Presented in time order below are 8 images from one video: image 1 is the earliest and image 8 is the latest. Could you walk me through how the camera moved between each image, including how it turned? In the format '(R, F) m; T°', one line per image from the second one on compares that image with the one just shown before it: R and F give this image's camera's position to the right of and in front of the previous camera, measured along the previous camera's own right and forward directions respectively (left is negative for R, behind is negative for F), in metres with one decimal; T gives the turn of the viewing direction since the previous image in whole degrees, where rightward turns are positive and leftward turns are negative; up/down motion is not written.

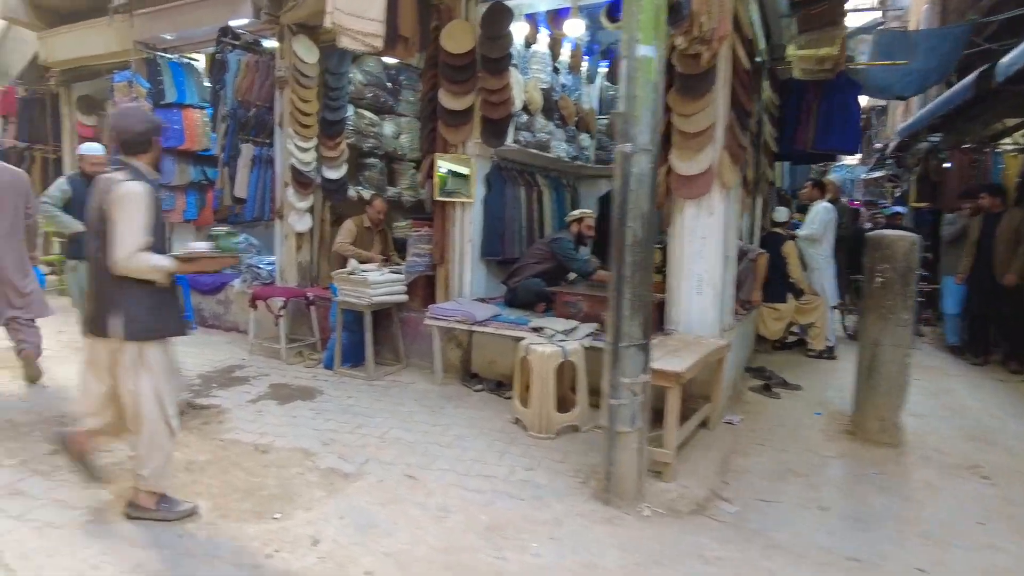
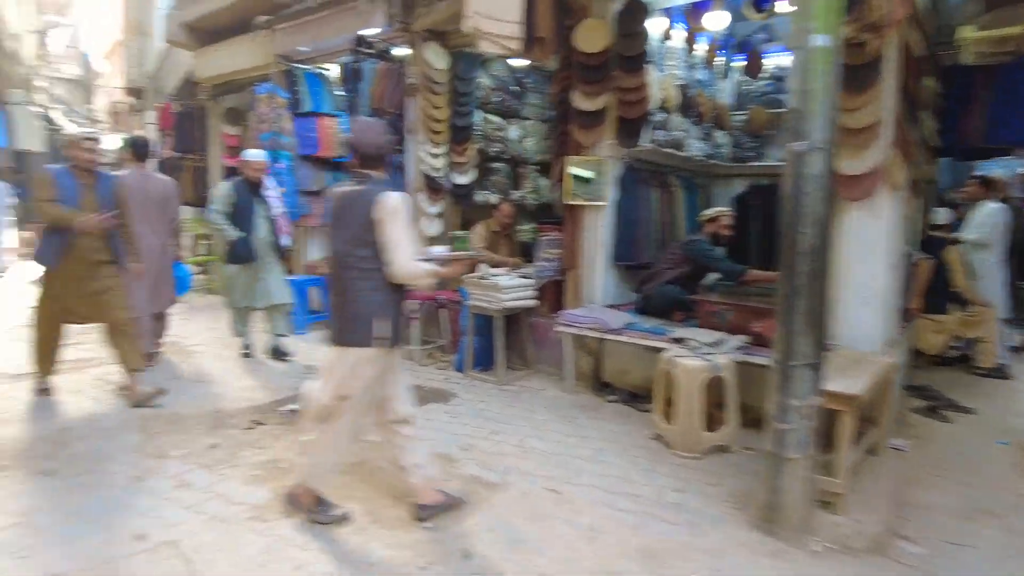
(-0.2, +0.1) m; -9°
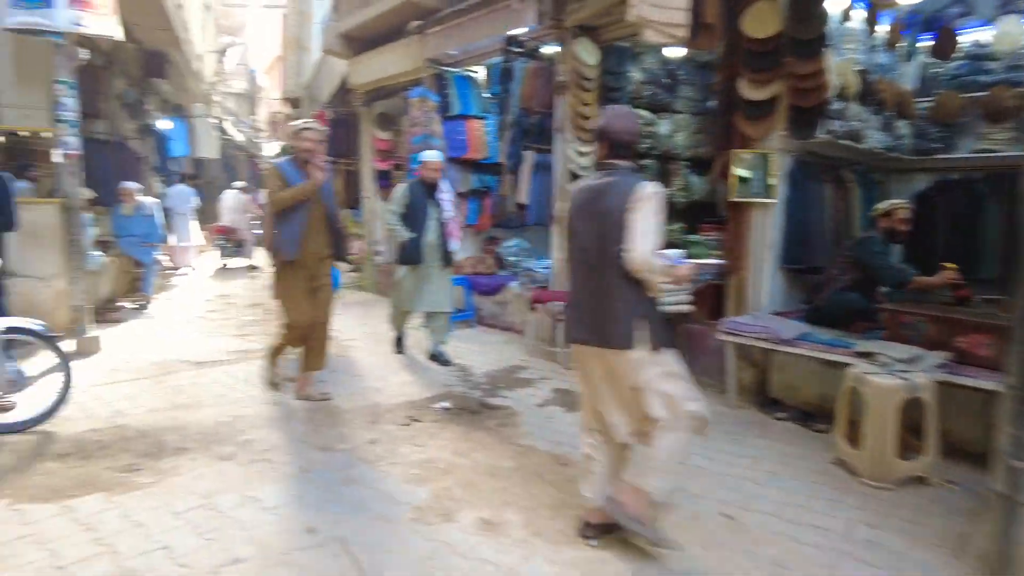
(-0.2, +0.1) m; -11°
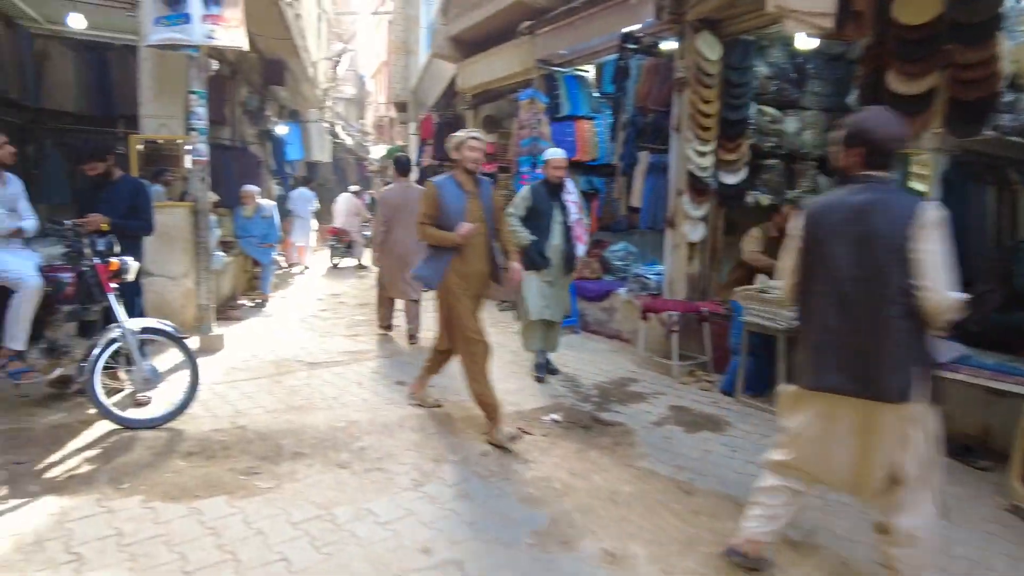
(-0.1, +0.2) m; -8°
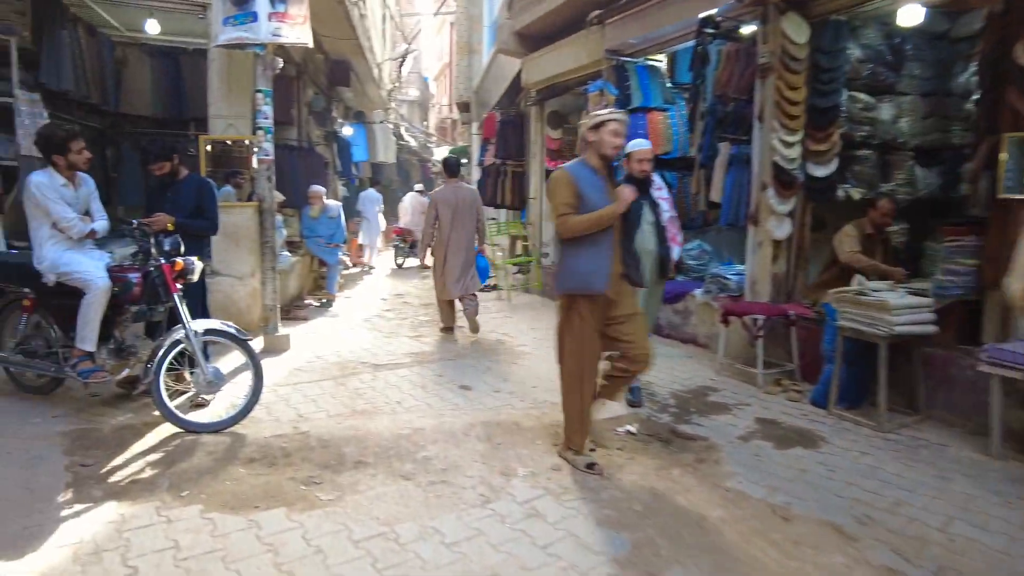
(-0.1, +0.2) m; -5°
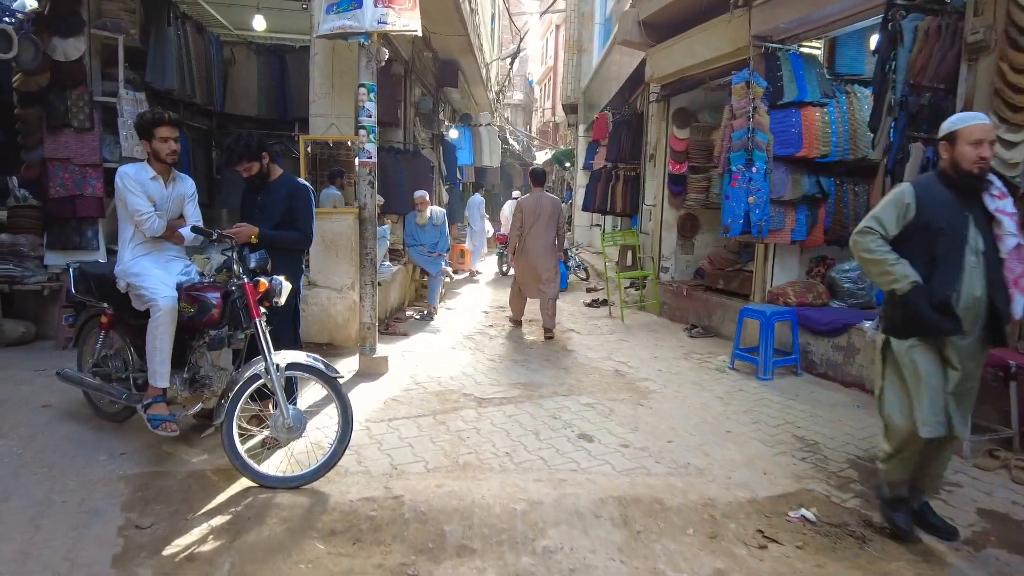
(-0.2, +0.8) m; -8°
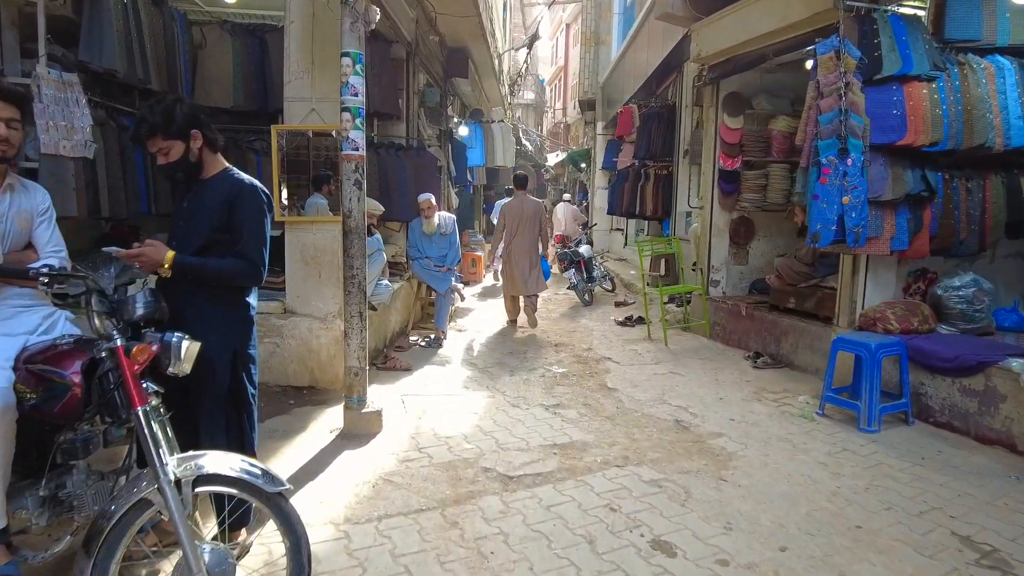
(-0.1, +1.2) m; -1°
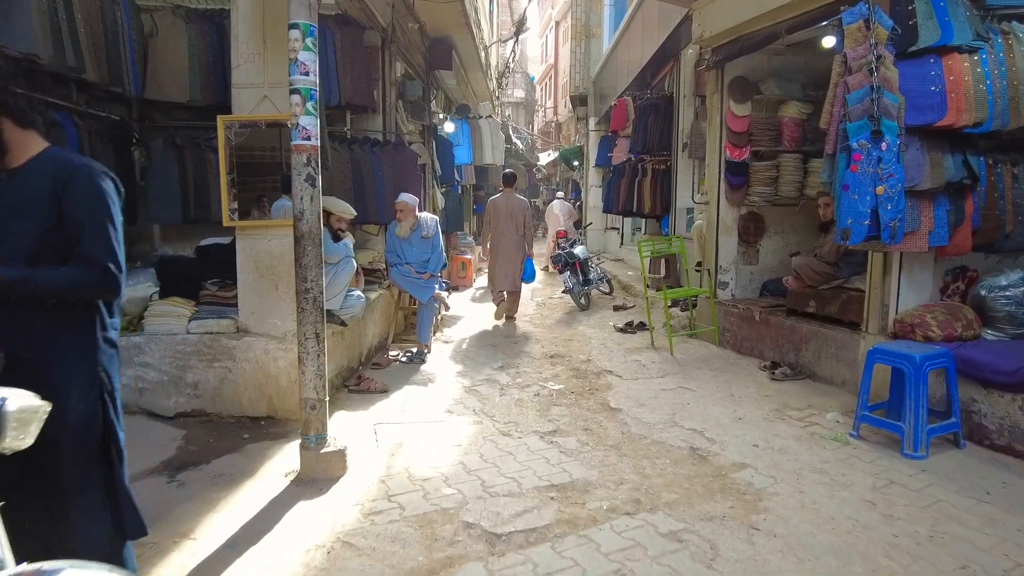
(0.0, +0.6) m; 0°
